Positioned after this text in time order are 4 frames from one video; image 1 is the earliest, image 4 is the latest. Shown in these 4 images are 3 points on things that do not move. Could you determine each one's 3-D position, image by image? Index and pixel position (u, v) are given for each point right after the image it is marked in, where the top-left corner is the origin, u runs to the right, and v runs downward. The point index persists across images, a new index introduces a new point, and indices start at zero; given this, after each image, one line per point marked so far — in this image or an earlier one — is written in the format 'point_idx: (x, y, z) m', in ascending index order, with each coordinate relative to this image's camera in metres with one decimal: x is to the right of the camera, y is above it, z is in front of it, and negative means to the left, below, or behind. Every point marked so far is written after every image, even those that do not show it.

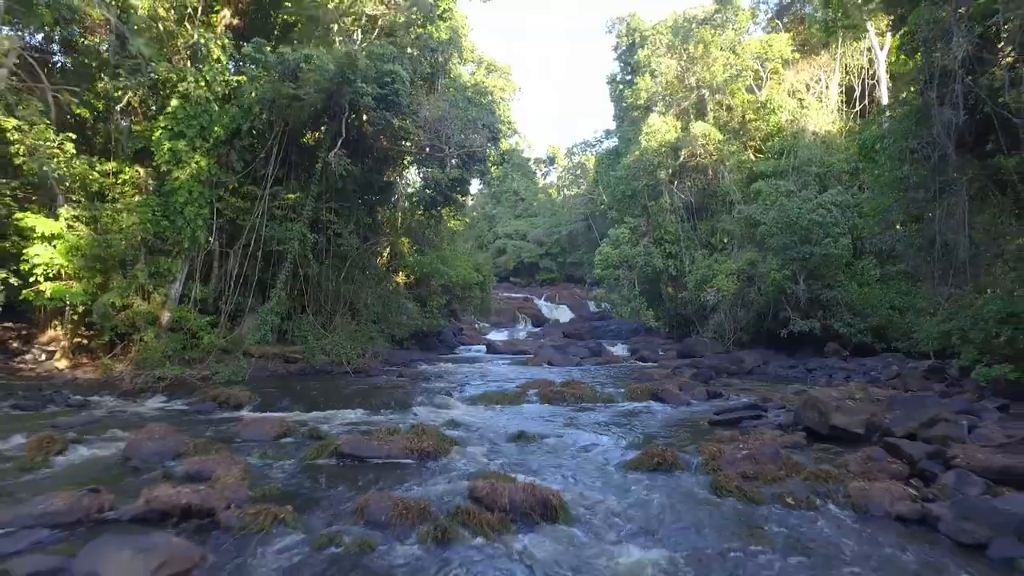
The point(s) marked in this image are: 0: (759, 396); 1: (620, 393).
0: (+3.5, -1.5, +10.8) m
1: (+1.8, -1.7, +12.3) m
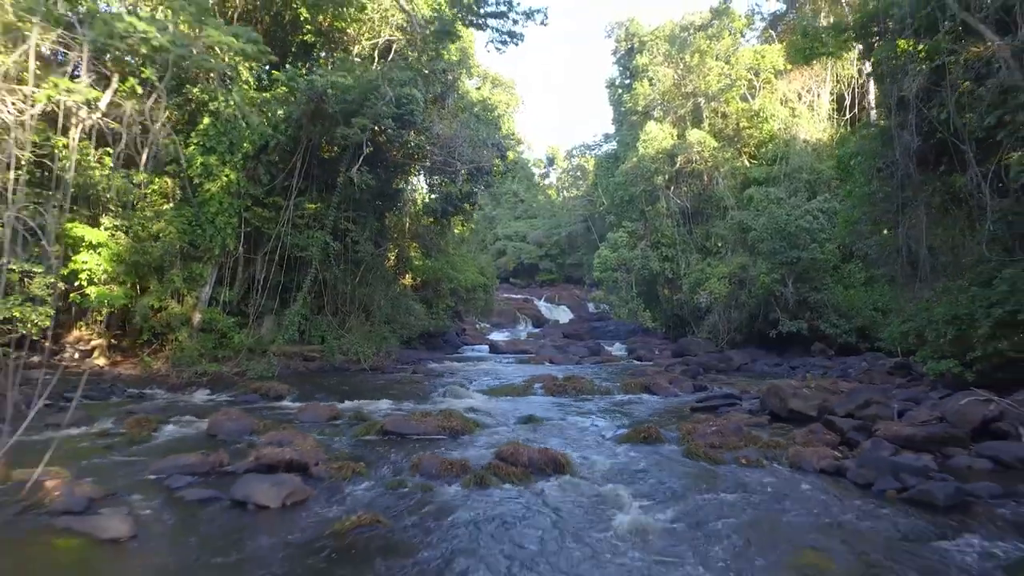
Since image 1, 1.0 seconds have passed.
0: (+3.7, -1.6, +12.4) m
1: (+1.9, -1.8, +13.9) m
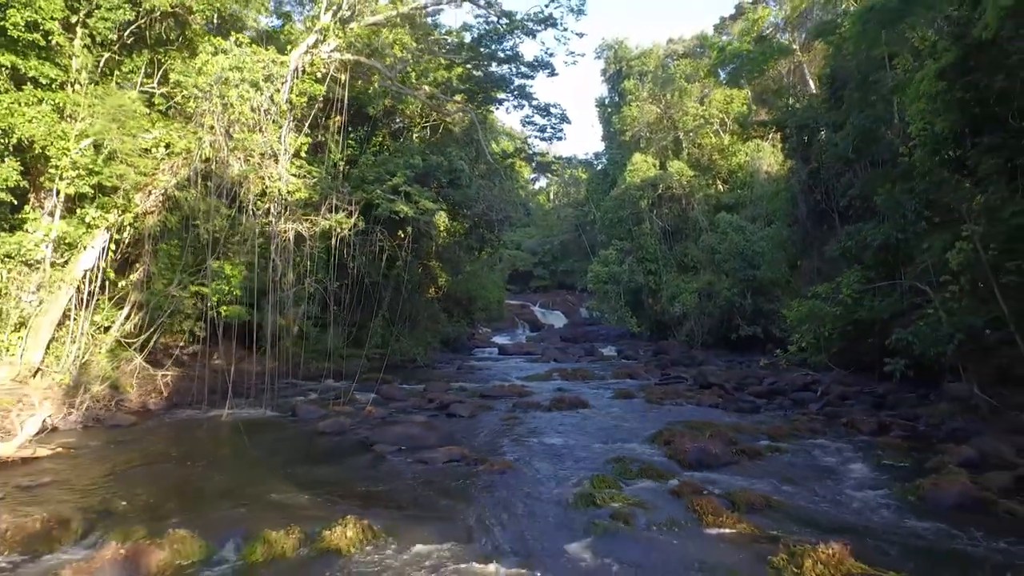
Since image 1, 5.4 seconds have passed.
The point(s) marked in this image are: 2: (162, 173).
0: (+4.5, -2.2, +19.3) m
1: (+2.7, -2.4, +20.8) m
2: (-5.9, +1.9, +12.7) m
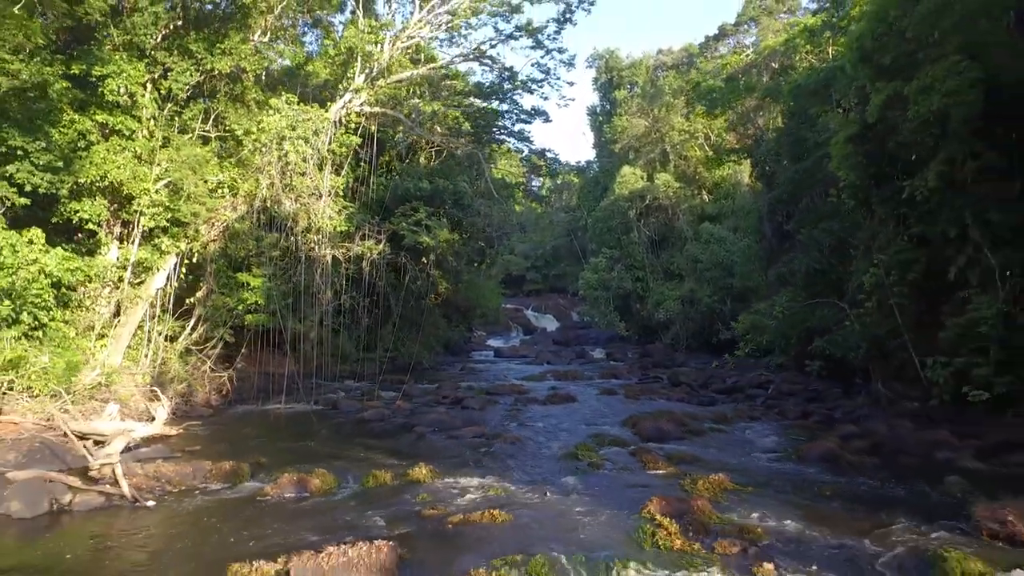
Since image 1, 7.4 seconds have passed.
0: (+4.5, -2.5, +22.0) m
1: (+2.7, -2.7, +23.5) m
2: (-5.8, +1.6, +15.4) m
